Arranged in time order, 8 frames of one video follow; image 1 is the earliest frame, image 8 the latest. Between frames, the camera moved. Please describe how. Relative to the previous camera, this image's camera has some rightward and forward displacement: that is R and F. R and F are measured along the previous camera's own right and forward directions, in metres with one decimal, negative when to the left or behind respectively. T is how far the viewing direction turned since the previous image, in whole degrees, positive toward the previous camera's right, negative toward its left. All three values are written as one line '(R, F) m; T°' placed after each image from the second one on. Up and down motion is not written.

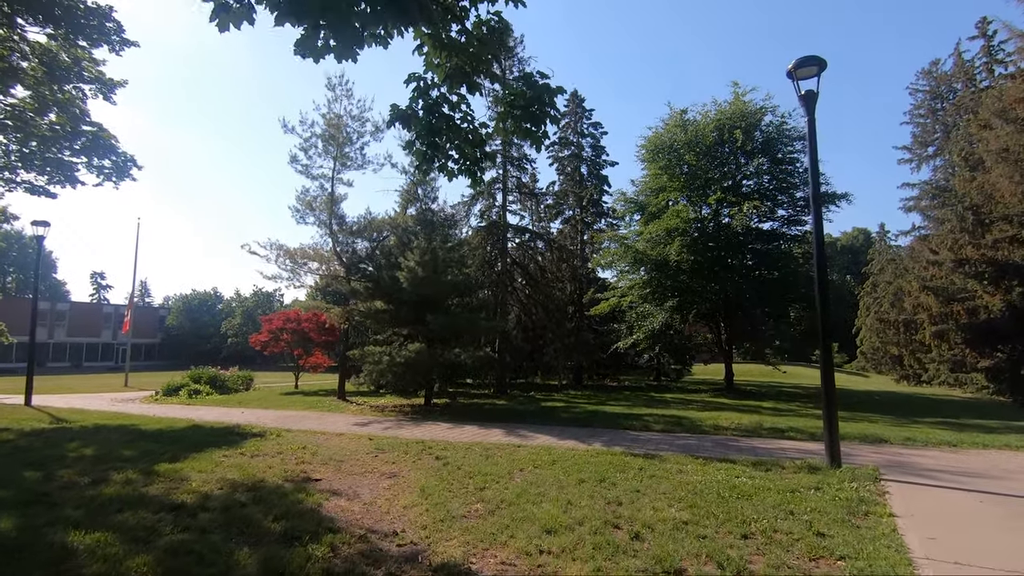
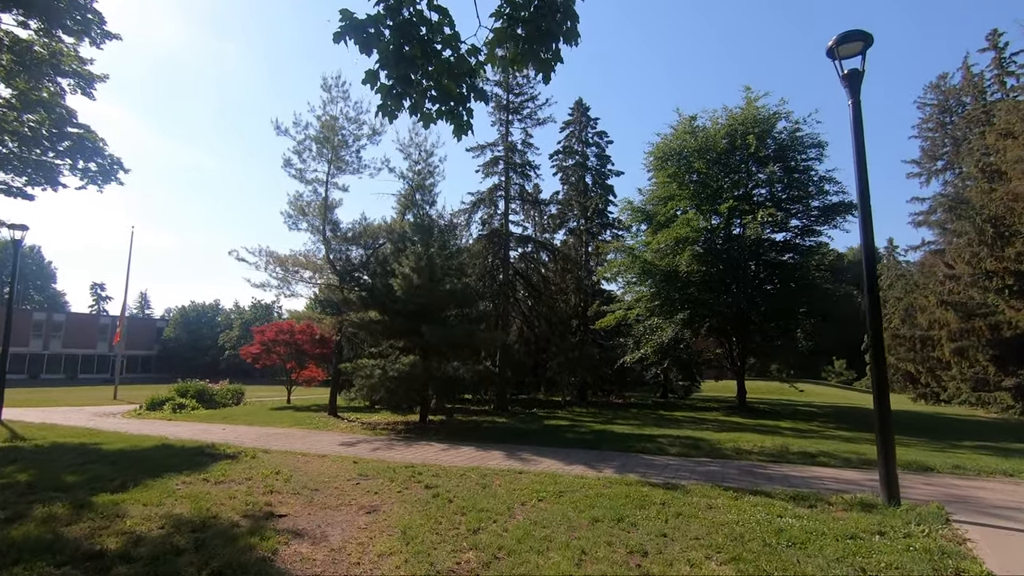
(0.0, +1.0) m; 0°
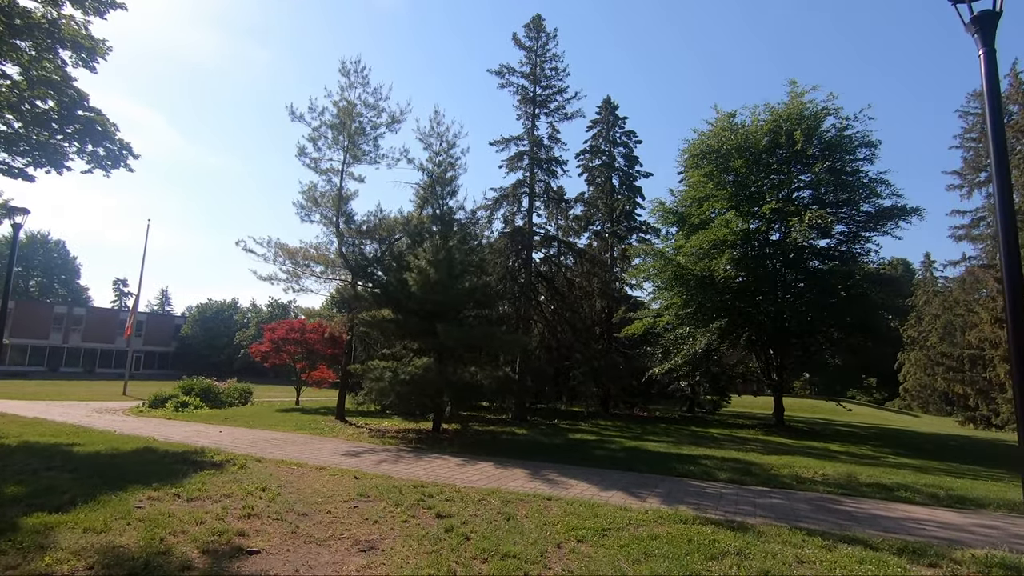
(-0.2, +1.3) m; -2°
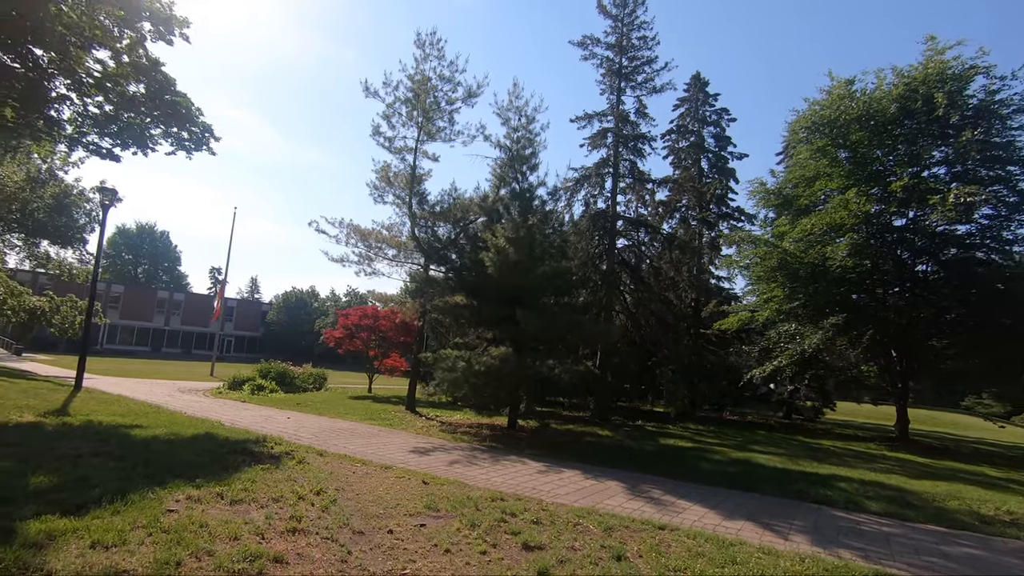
(-0.4, +1.4) m; -7°
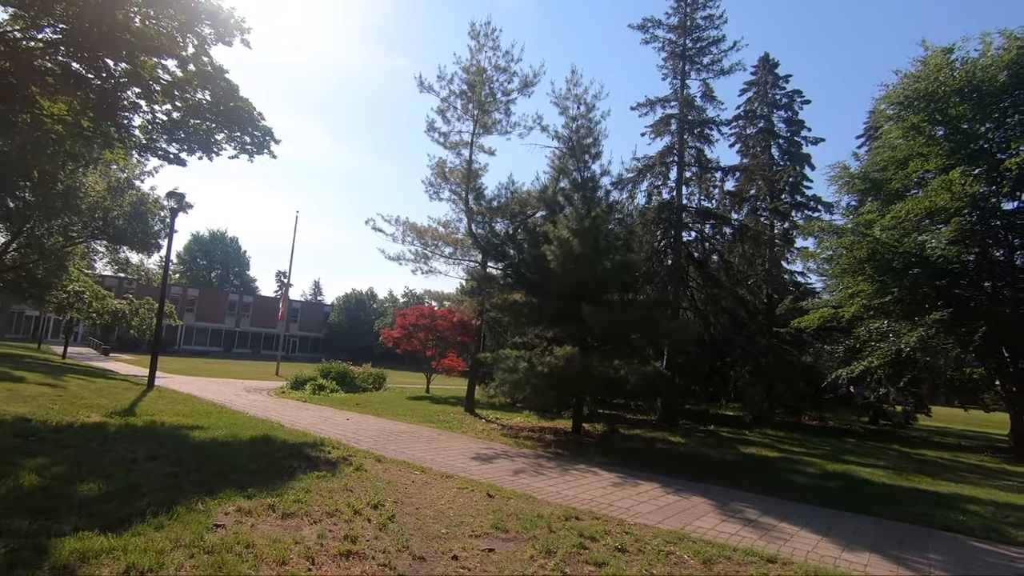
(-0.2, +0.7) m; -6°
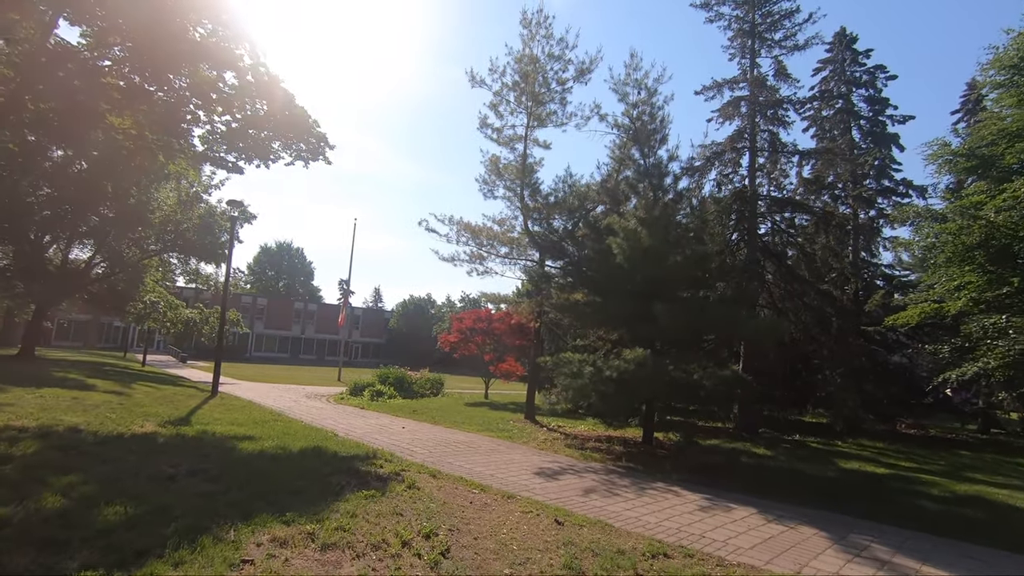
(-0.1, +0.8) m; -6°
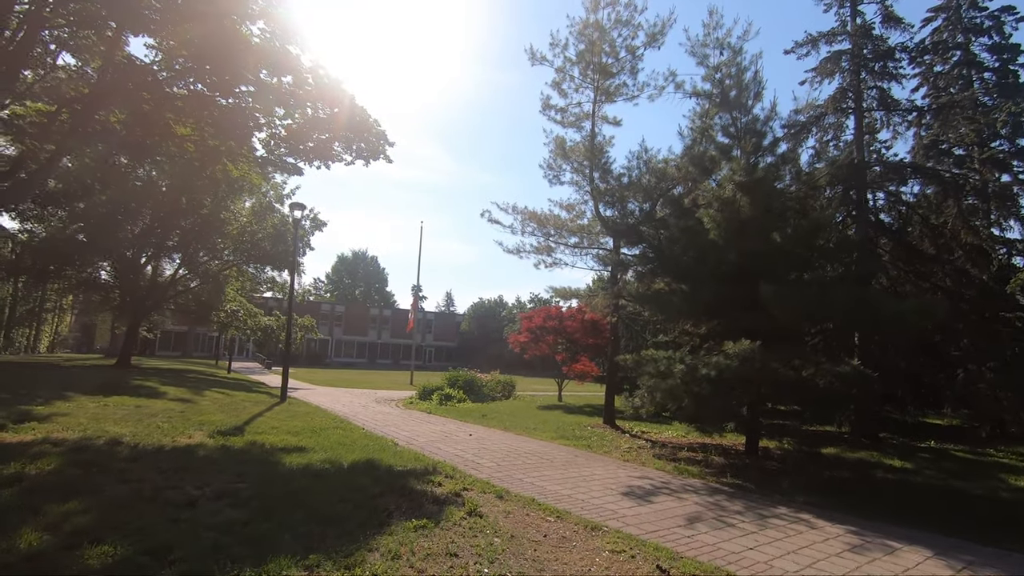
(-0.1, +1.2) m; -7°
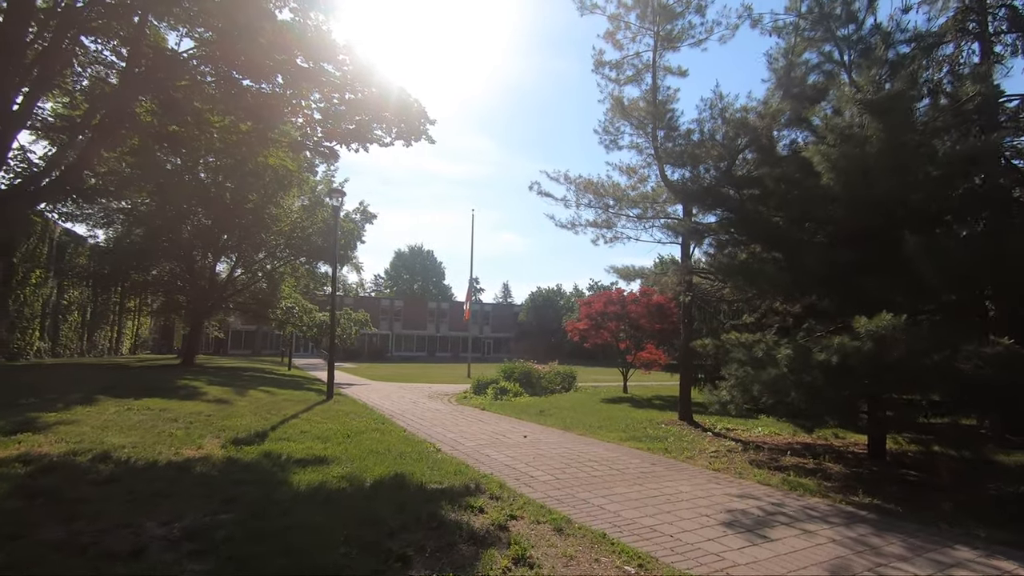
(0.0, +1.5) m; -6°
